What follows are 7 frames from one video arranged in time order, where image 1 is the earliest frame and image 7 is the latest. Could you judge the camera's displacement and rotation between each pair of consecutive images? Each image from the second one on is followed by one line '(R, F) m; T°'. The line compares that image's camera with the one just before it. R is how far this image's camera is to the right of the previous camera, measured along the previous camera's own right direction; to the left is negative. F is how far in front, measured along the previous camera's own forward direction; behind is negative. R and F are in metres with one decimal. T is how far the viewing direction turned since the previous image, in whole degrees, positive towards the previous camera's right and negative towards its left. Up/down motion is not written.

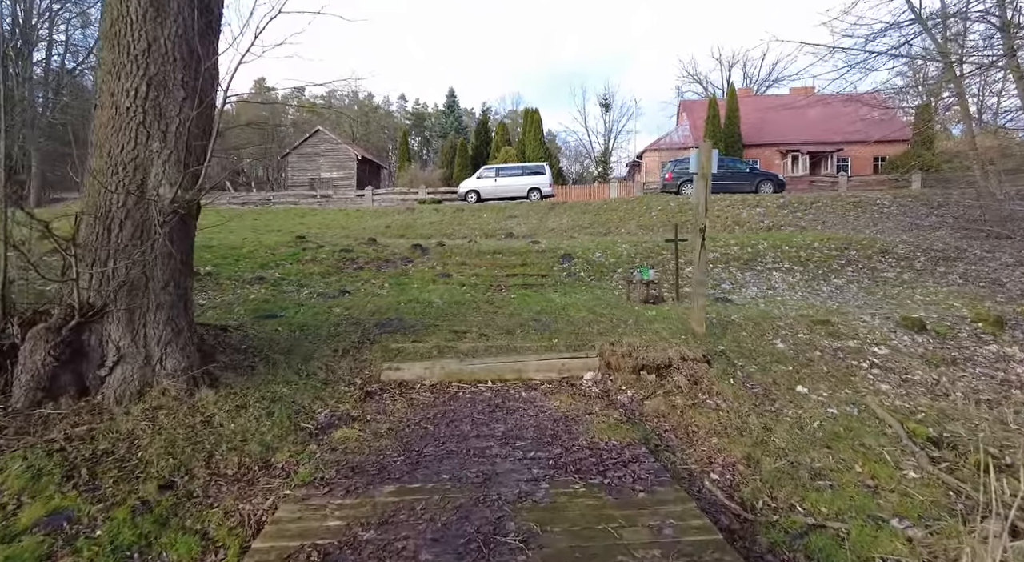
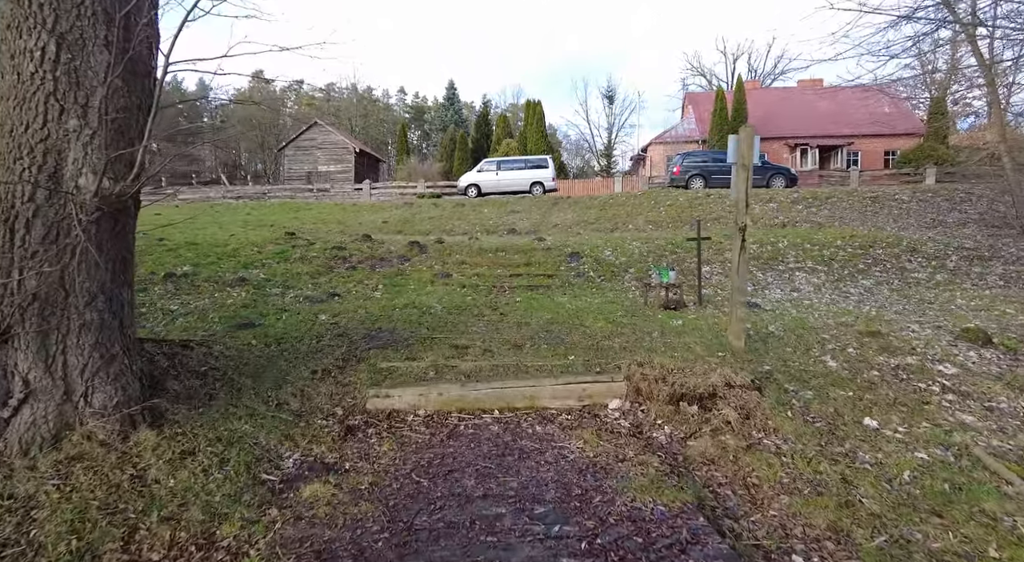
(-0.1, +0.9) m; 0°
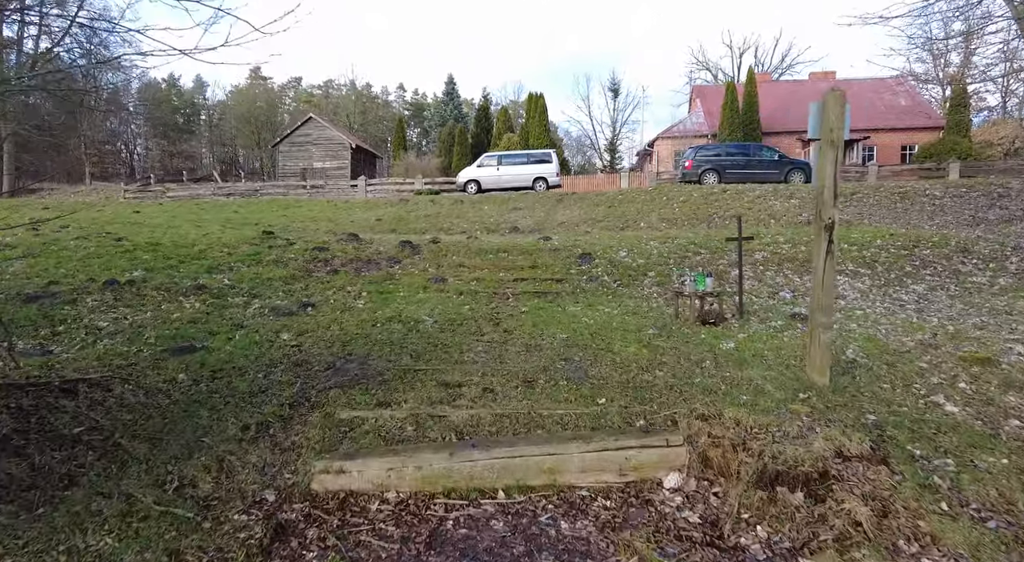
(-0.1, +1.5) m; 0°
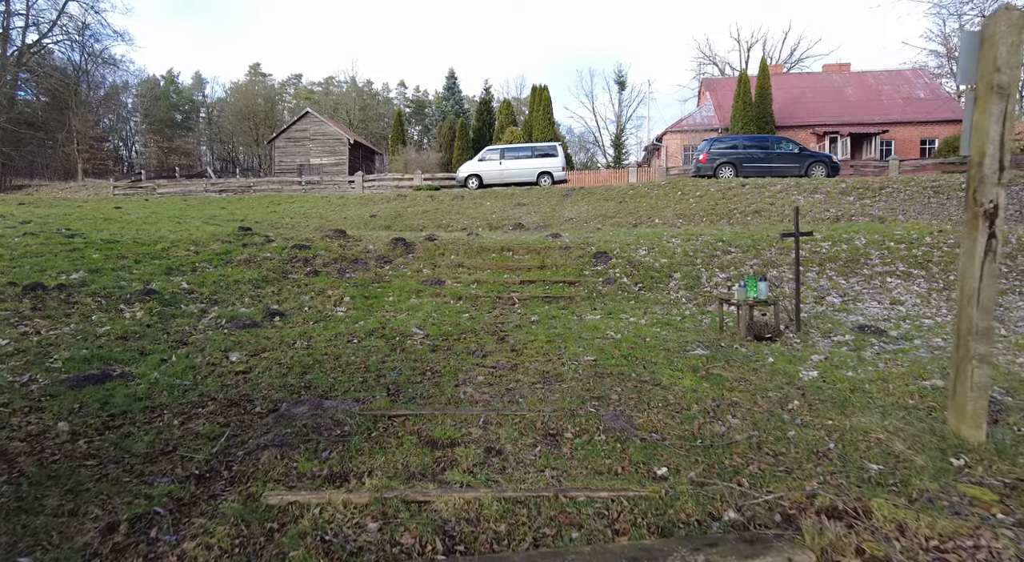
(-0.1, +1.4) m; 0°
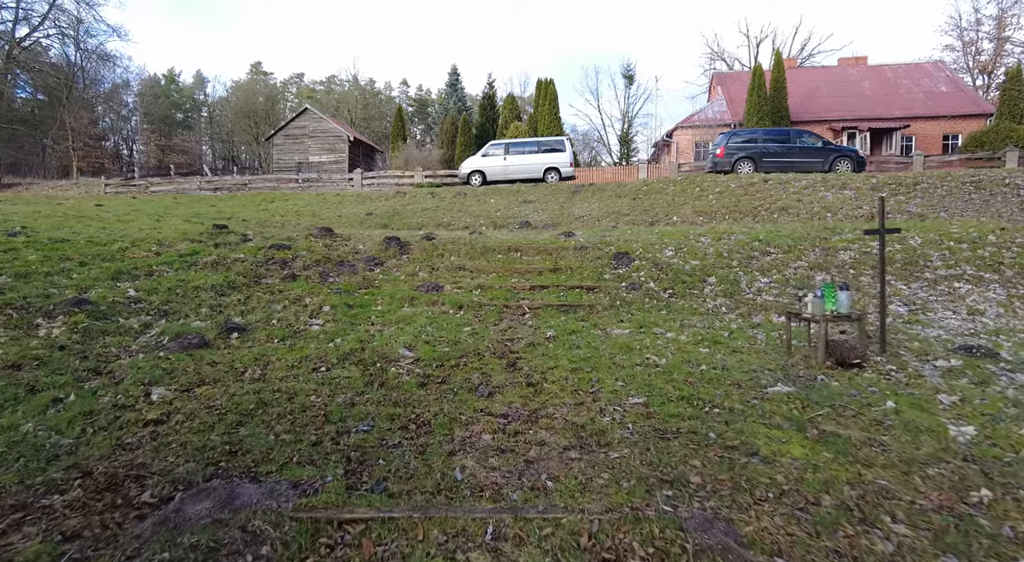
(-0.1, +1.4) m; 0°
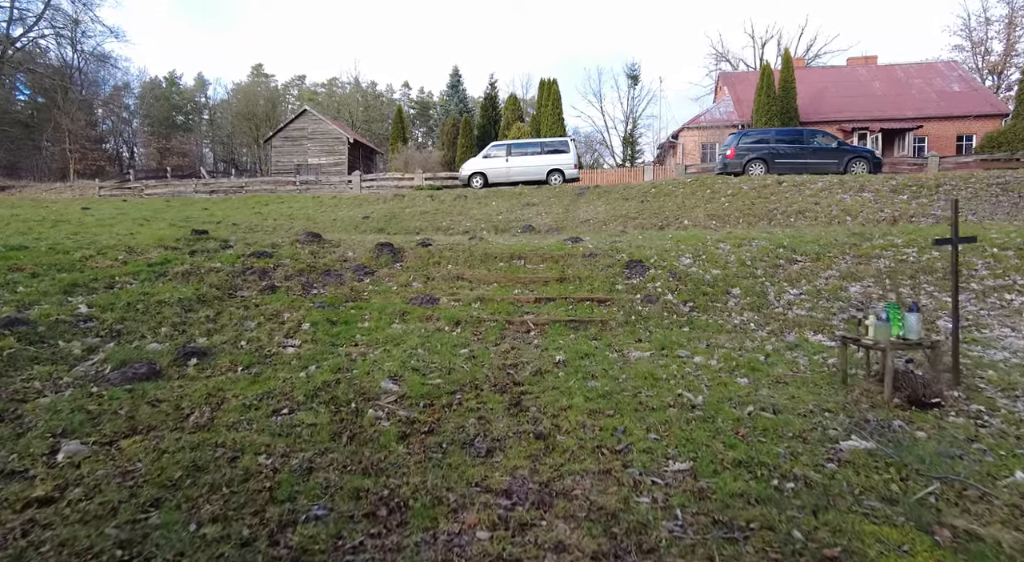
(0.0, +0.8) m; 0°
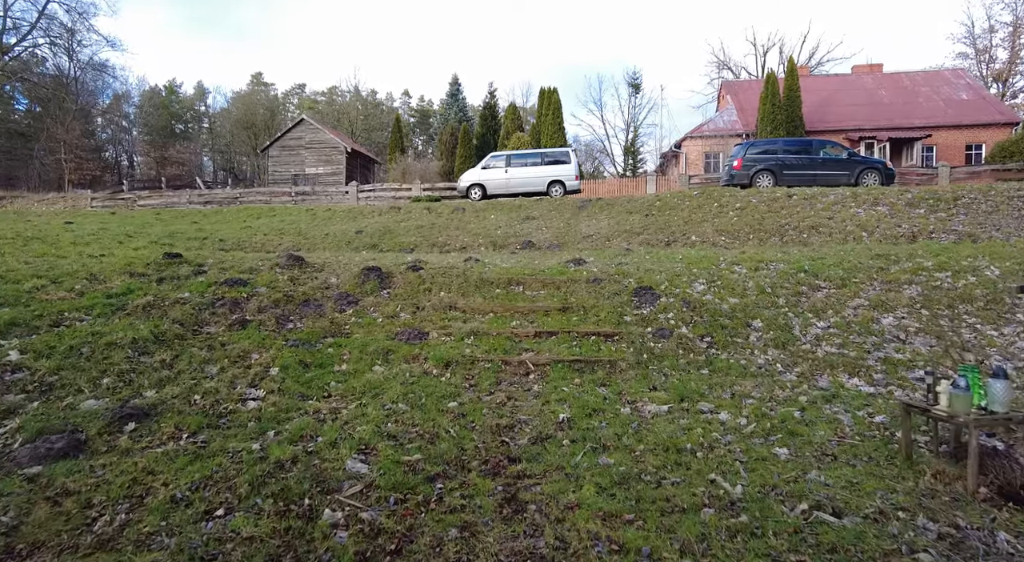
(0.0, +0.8) m; 0°
